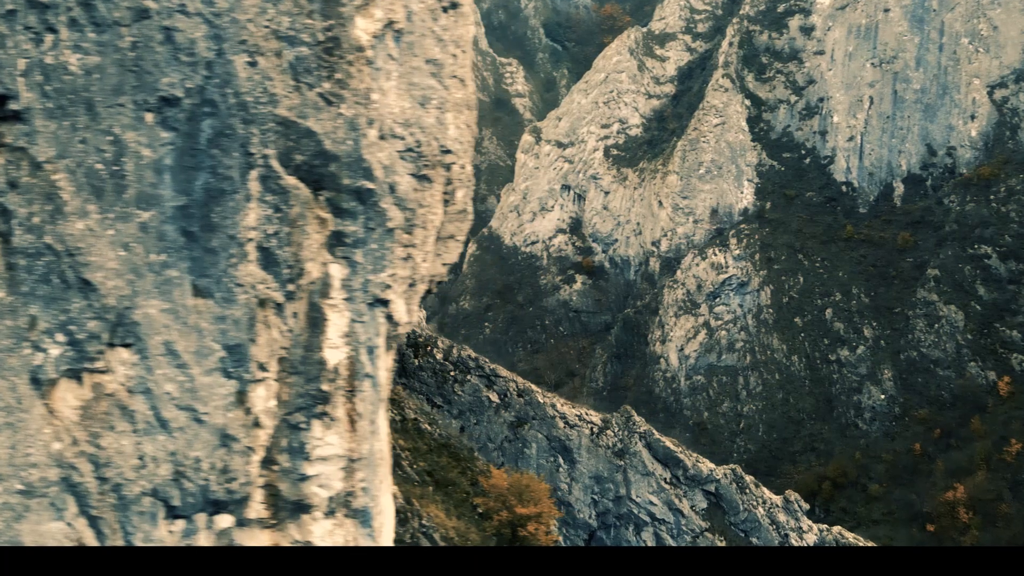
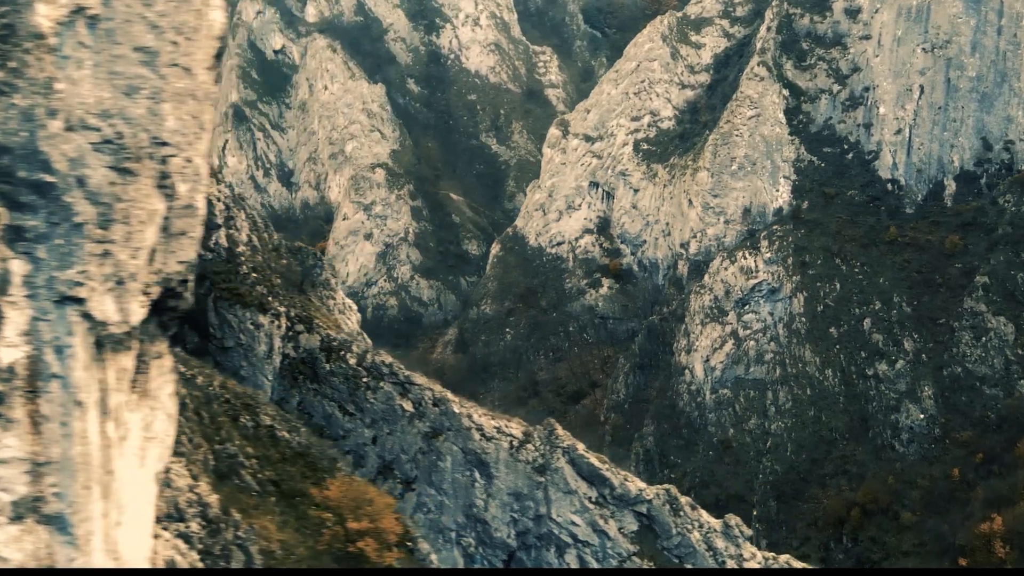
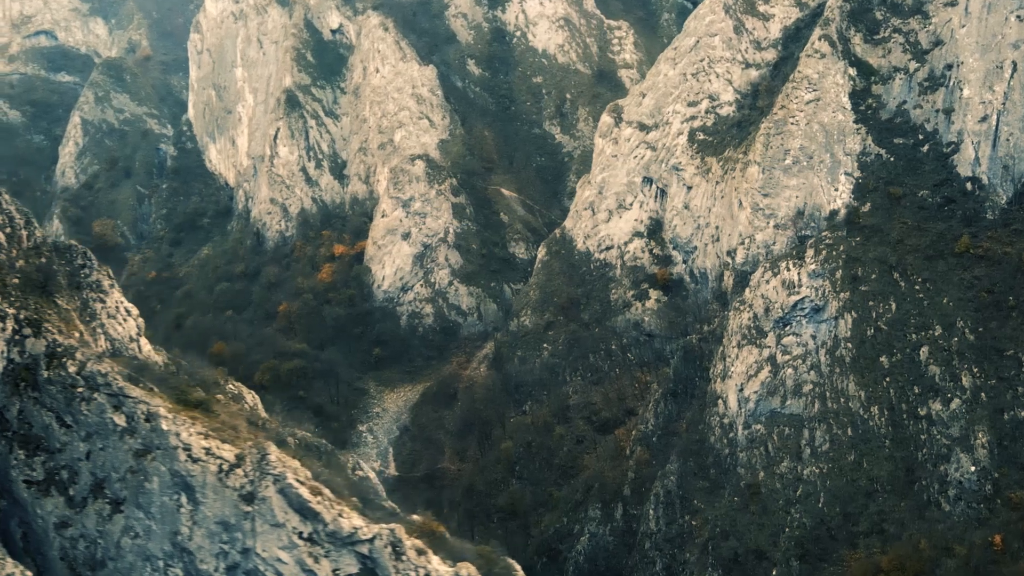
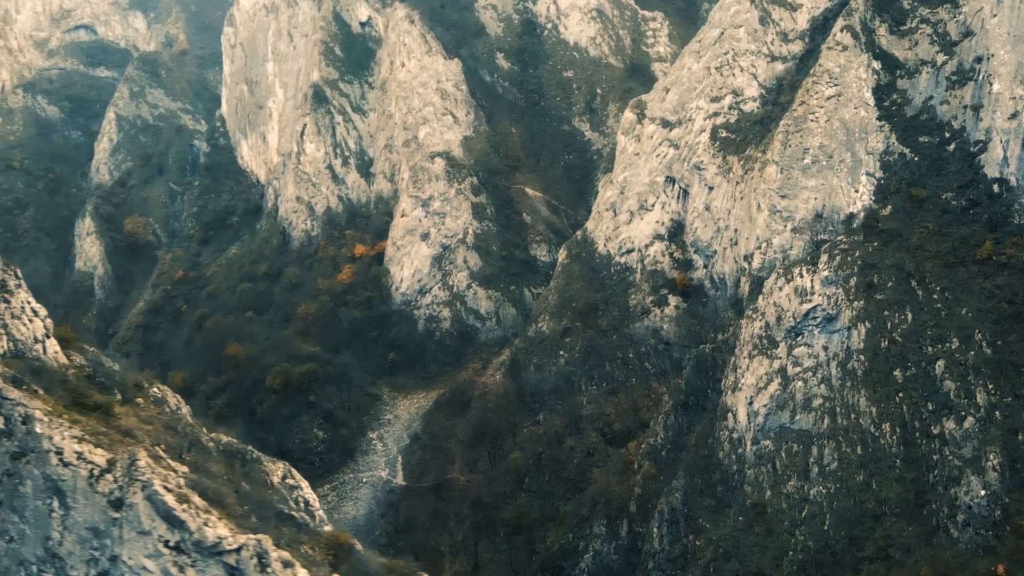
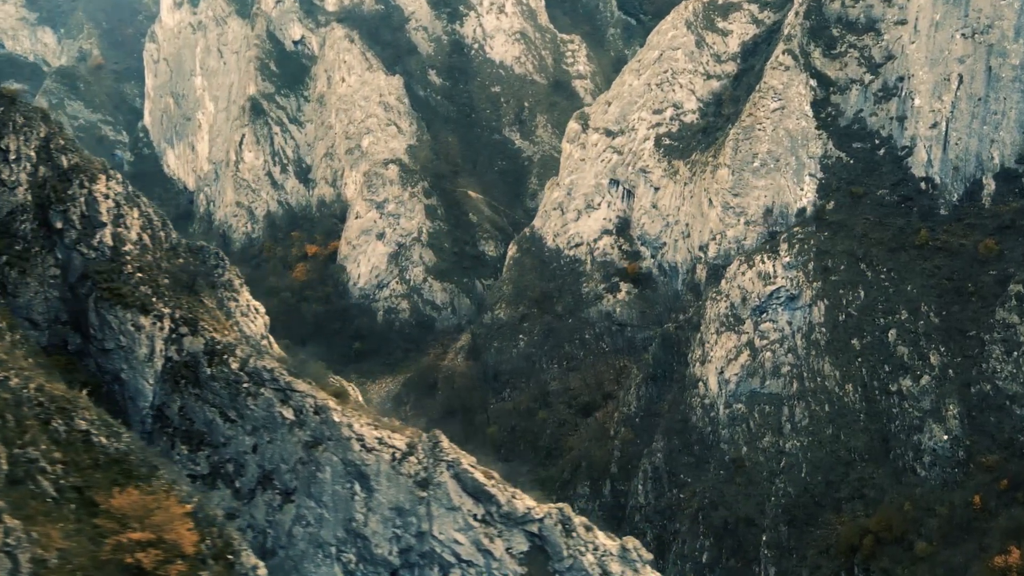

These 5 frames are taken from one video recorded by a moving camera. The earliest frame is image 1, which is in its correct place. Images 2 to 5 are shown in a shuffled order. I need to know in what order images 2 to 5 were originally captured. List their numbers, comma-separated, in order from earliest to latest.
2, 5, 3, 4
